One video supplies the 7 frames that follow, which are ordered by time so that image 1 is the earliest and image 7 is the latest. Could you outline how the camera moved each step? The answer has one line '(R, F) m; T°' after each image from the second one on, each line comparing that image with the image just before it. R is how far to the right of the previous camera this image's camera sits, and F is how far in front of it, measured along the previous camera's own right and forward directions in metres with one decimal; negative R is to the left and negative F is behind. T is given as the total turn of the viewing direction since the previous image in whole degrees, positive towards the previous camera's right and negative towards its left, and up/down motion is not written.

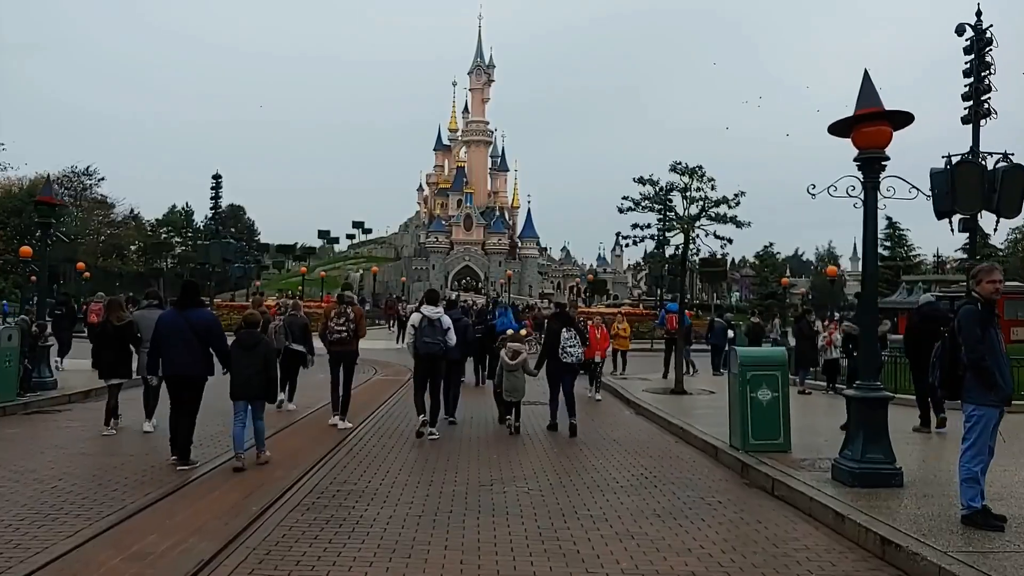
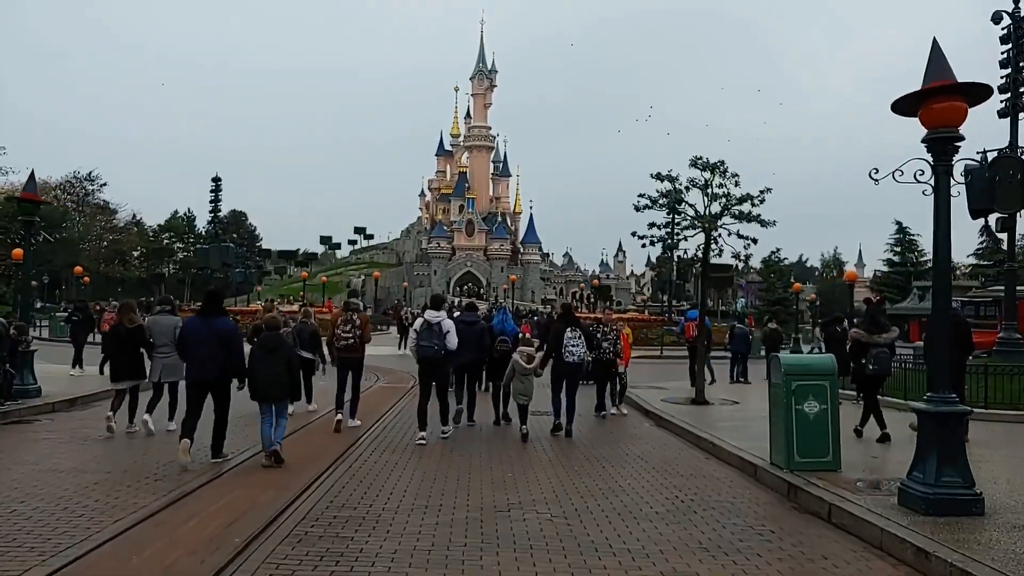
(-0.2, +1.0) m; 0°
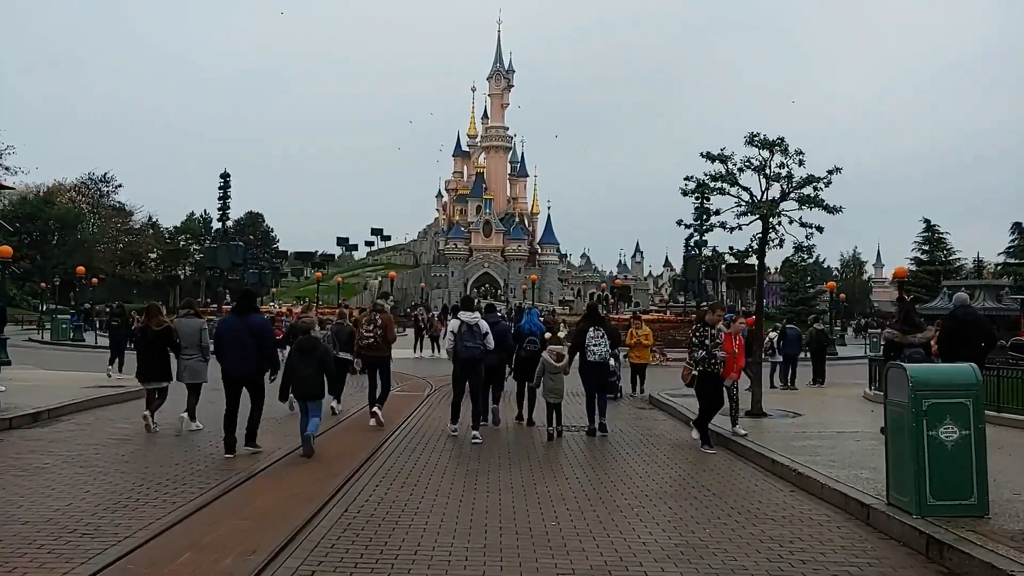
(-0.2, +1.9) m; -1°
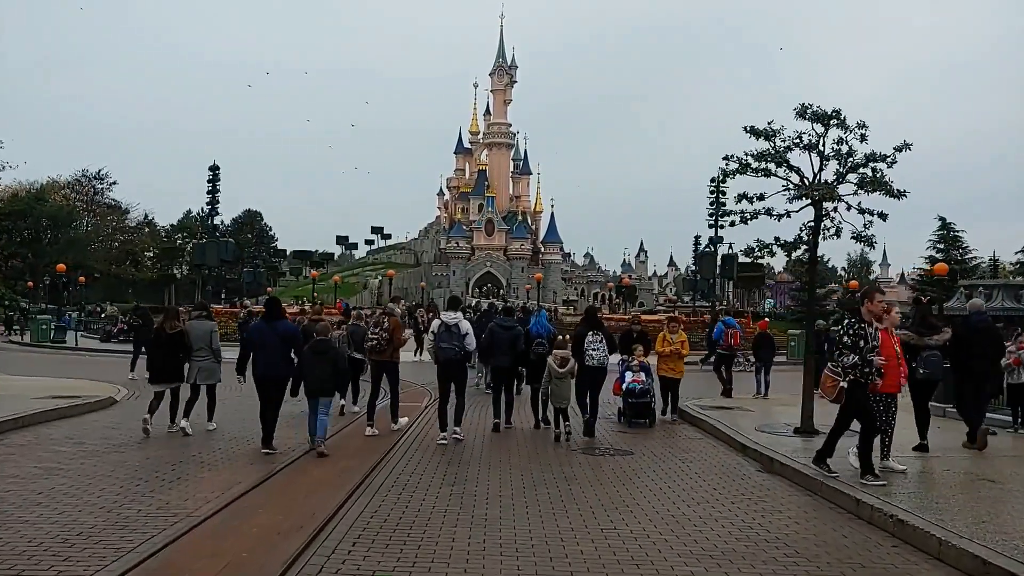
(-0.1, +1.9) m; 0°
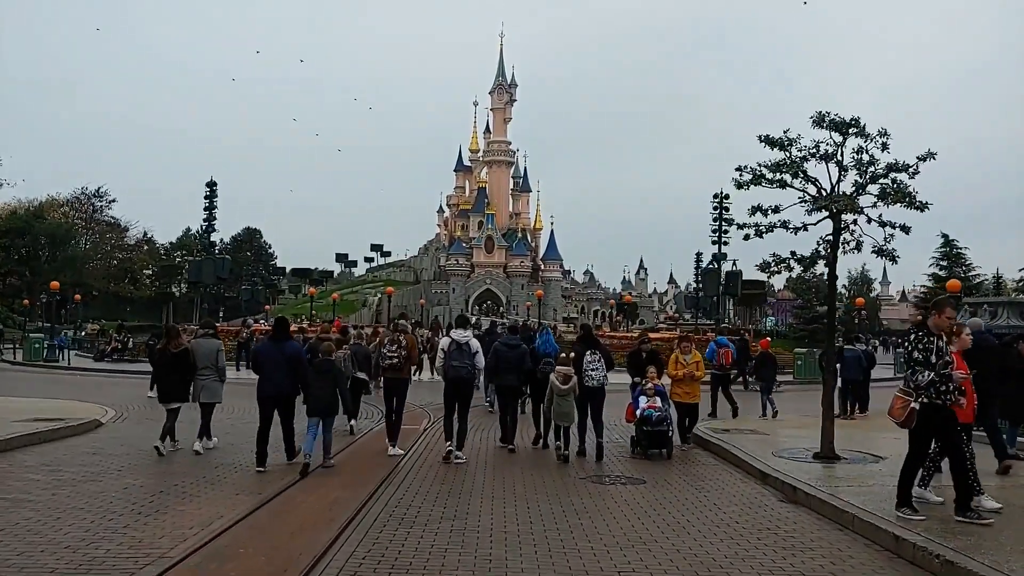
(0.0, +0.6) m; 0°
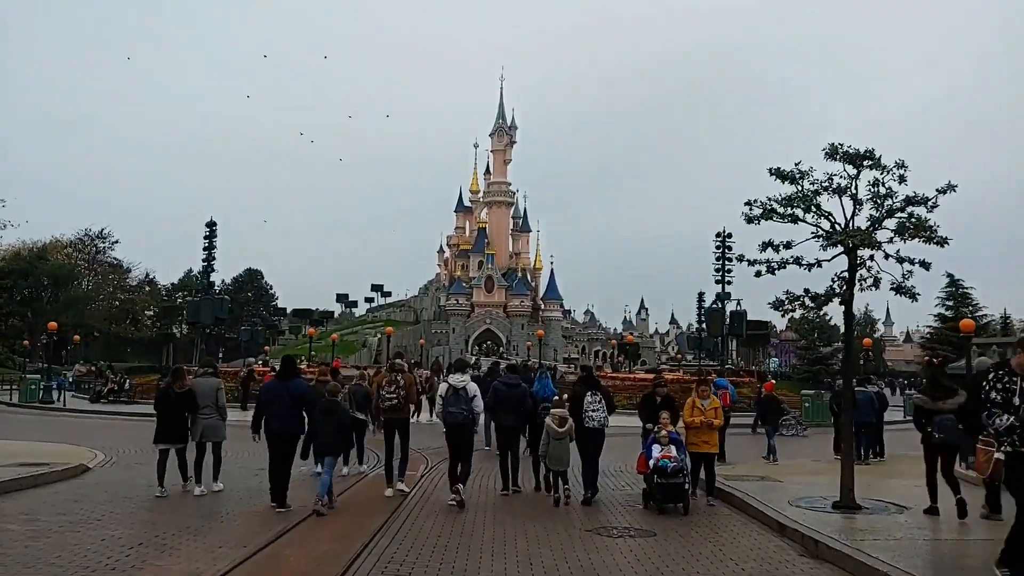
(0.0, +0.5) m; 0°
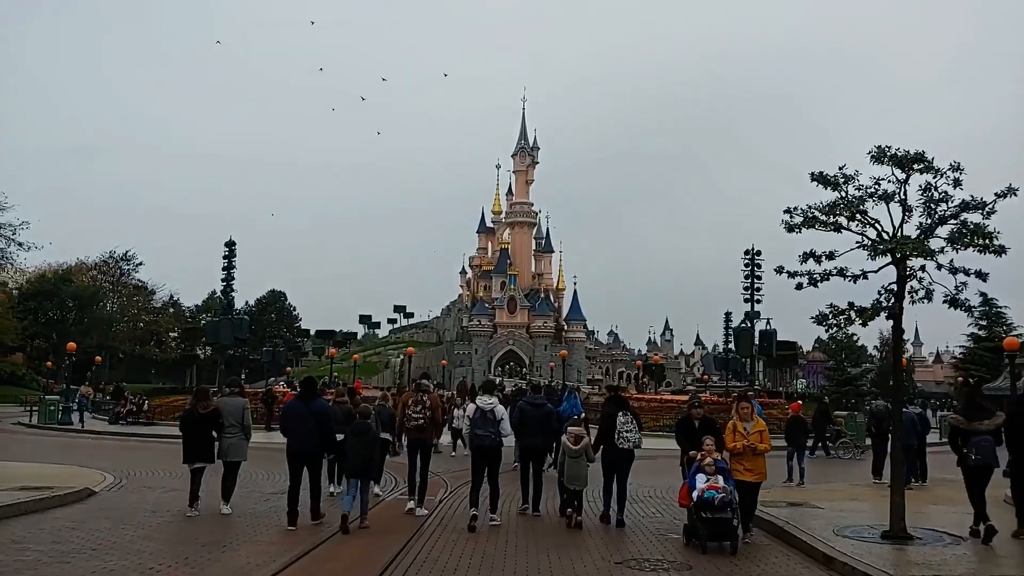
(0.0, +0.7) m; -1°
